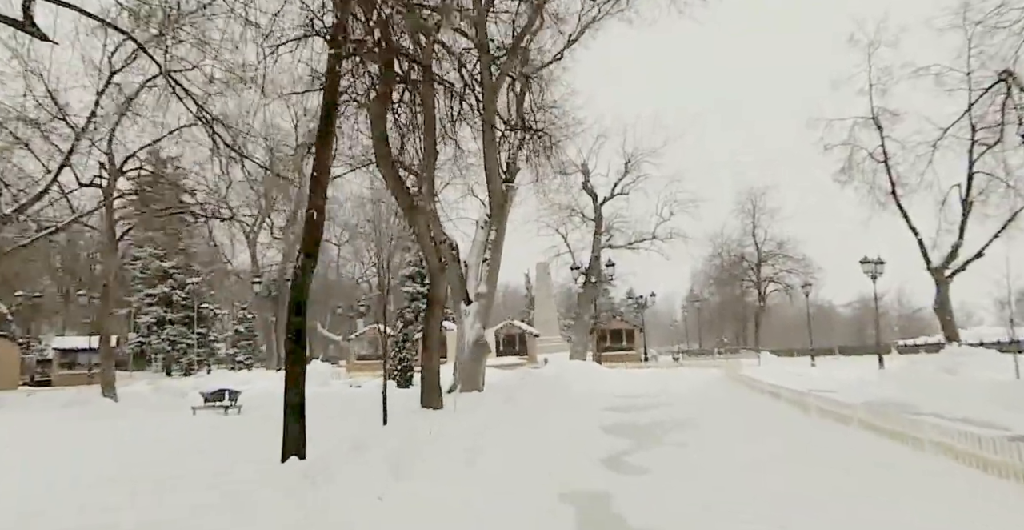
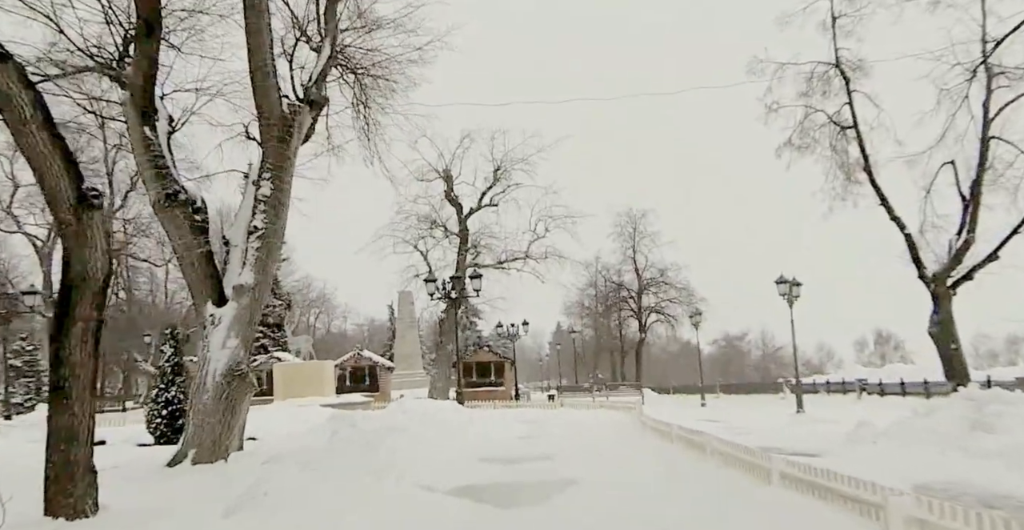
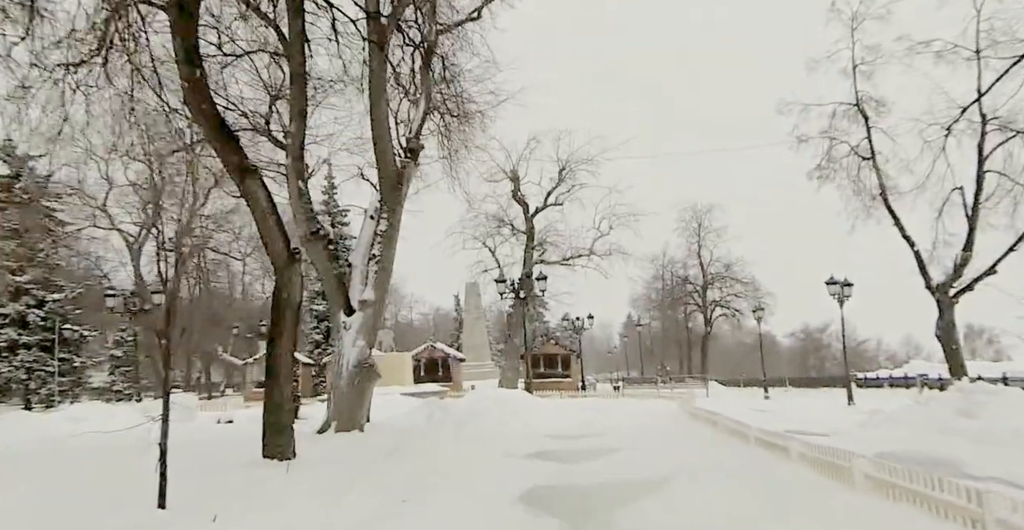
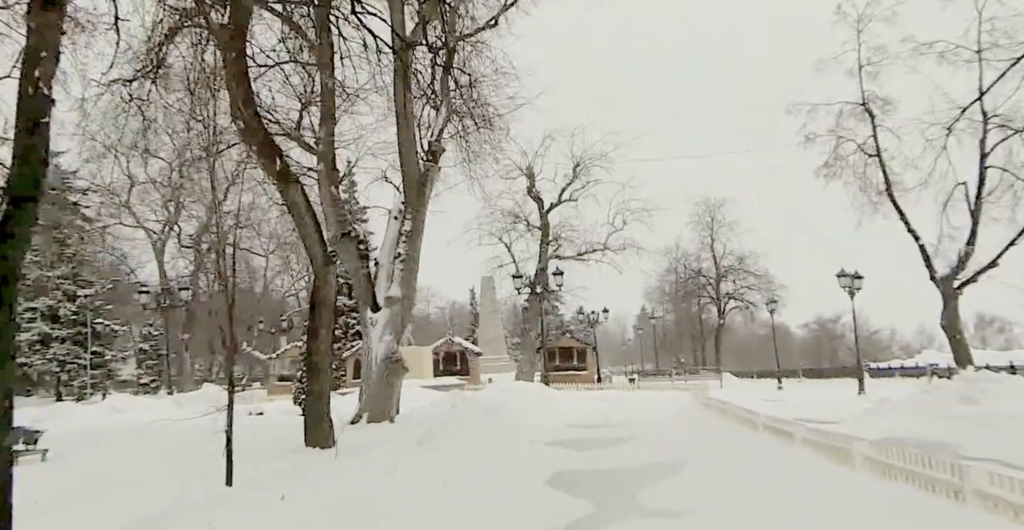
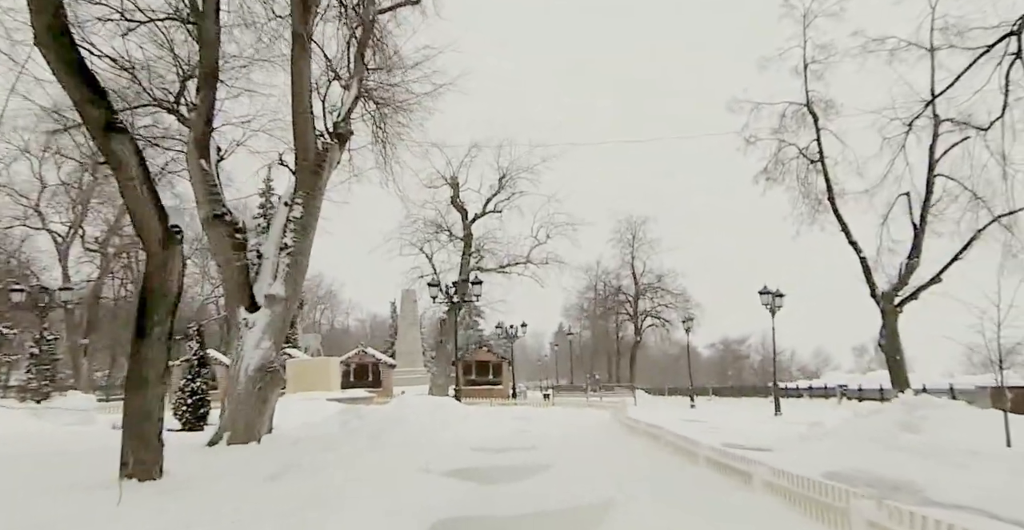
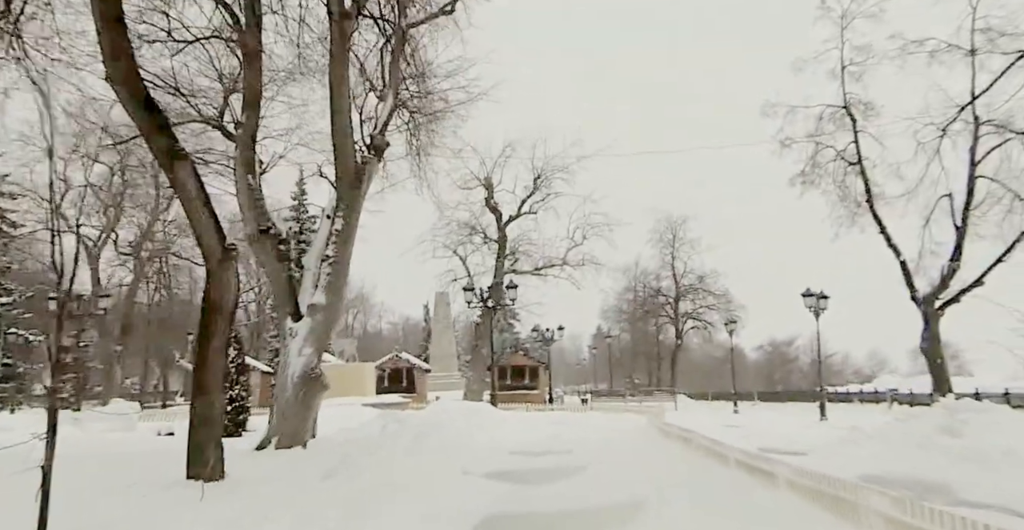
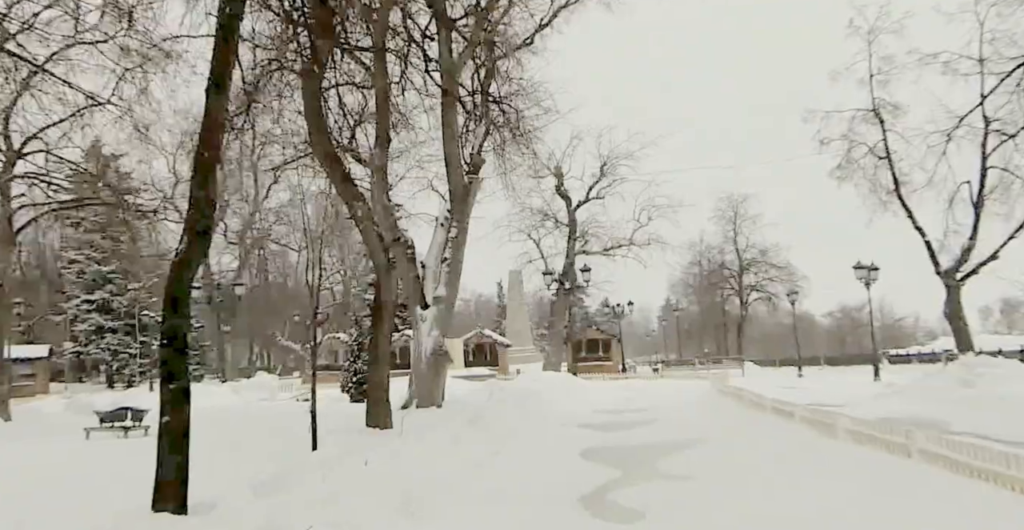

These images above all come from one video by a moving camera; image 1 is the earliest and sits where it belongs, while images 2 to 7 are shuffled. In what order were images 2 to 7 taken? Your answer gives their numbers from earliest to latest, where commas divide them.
7, 4, 3, 6, 5, 2
